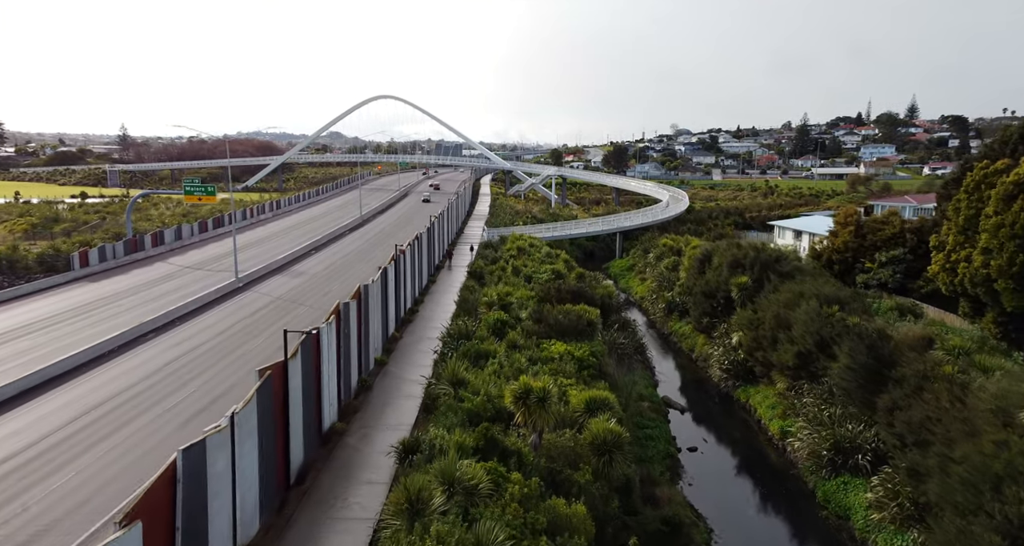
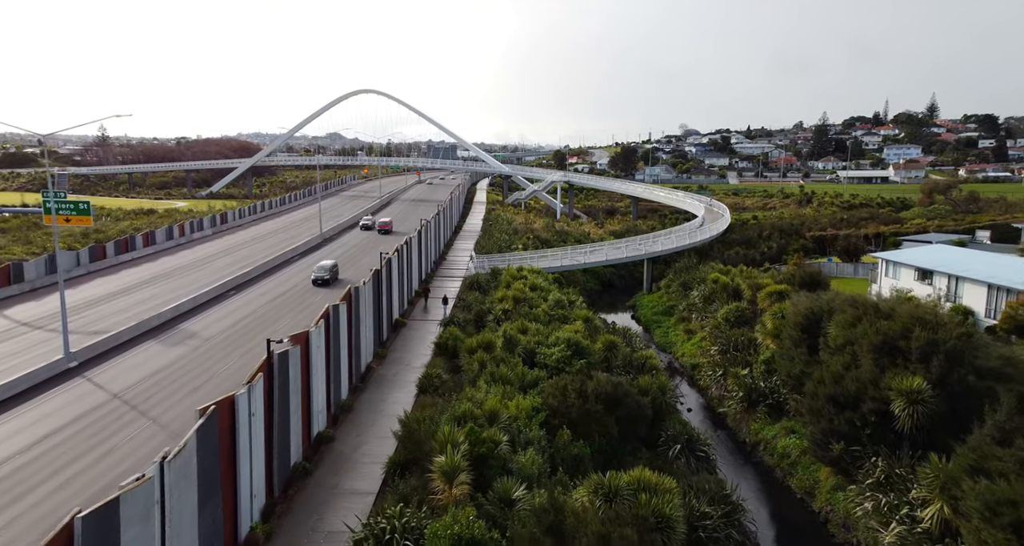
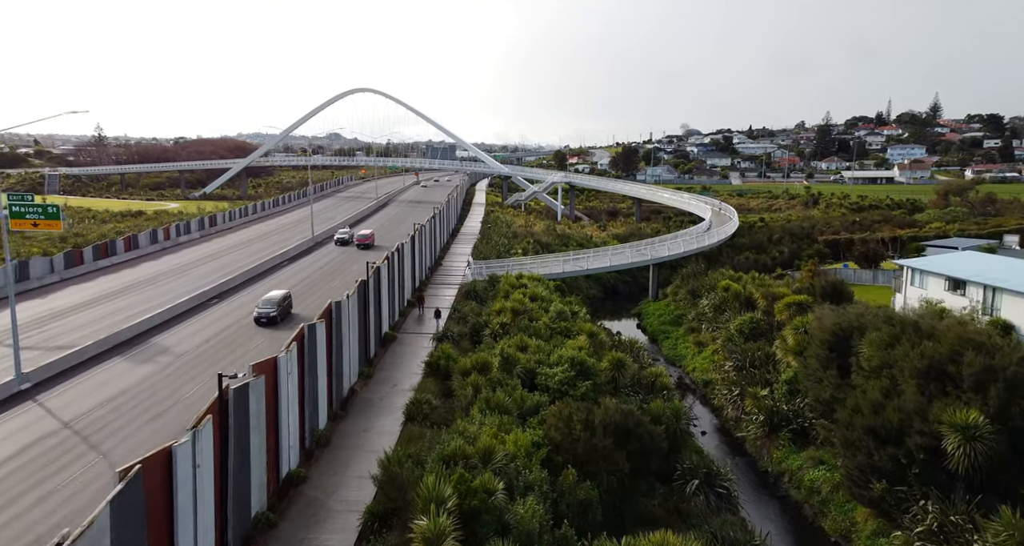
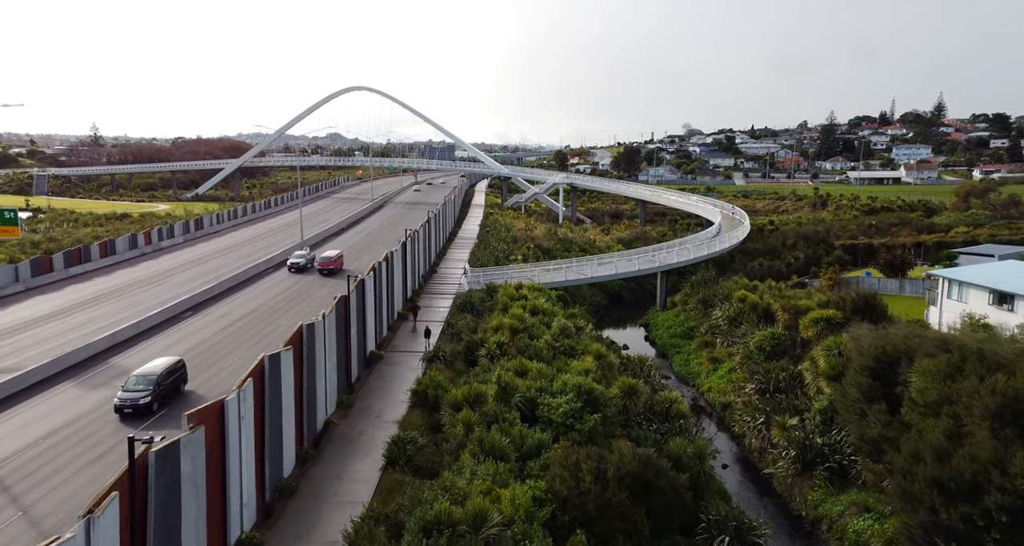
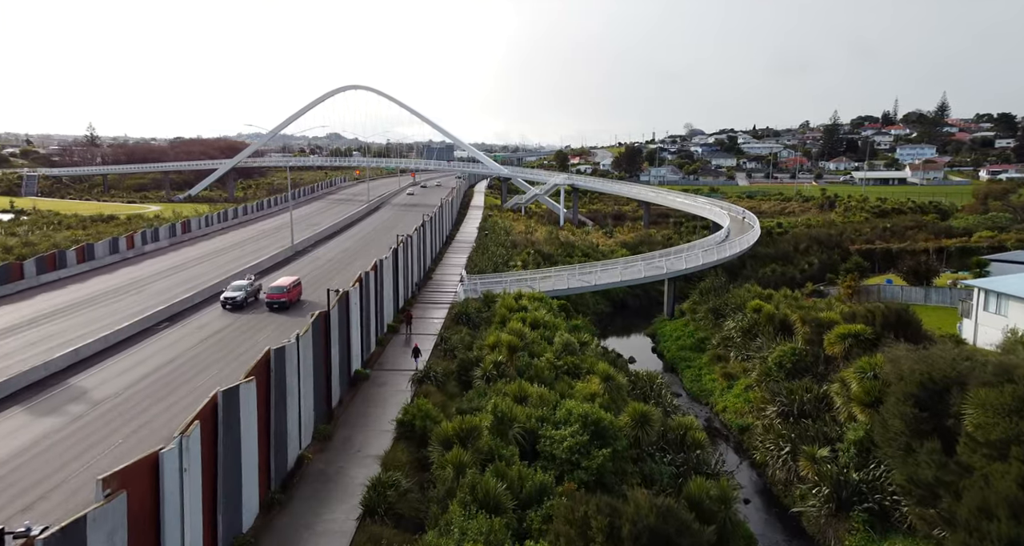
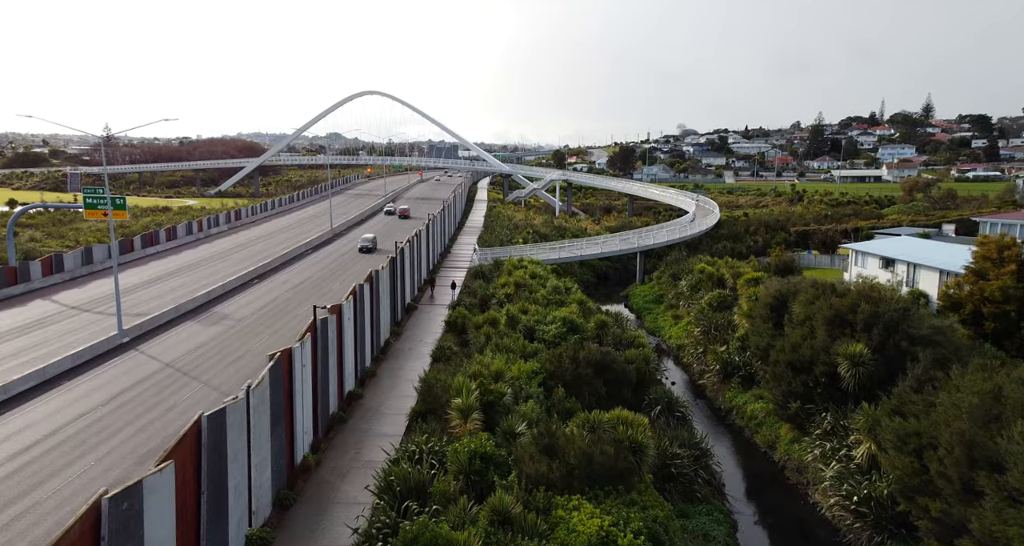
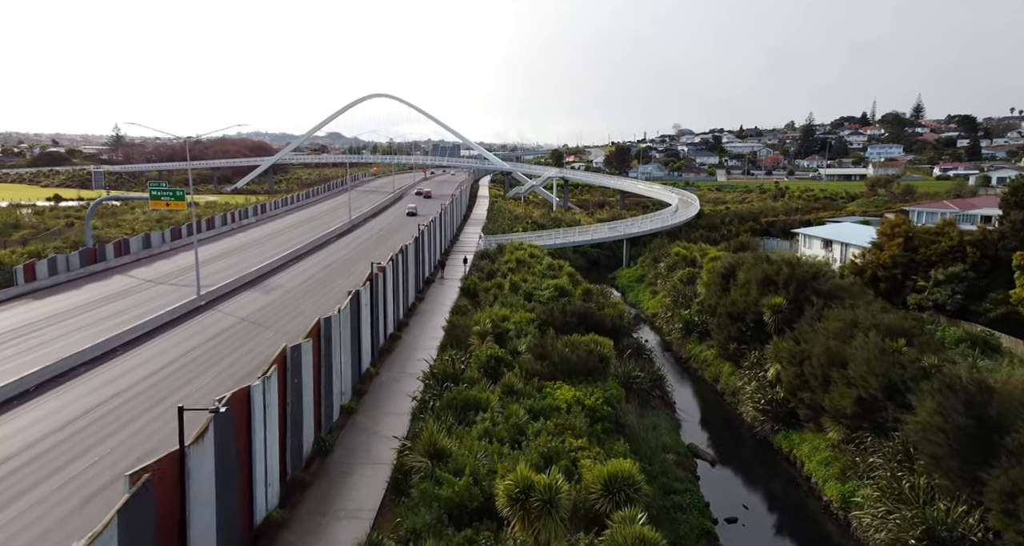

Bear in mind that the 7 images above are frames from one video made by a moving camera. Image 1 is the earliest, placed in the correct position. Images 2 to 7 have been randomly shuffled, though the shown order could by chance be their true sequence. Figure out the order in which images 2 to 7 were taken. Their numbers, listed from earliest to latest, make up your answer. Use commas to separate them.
7, 6, 2, 3, 4, 5
